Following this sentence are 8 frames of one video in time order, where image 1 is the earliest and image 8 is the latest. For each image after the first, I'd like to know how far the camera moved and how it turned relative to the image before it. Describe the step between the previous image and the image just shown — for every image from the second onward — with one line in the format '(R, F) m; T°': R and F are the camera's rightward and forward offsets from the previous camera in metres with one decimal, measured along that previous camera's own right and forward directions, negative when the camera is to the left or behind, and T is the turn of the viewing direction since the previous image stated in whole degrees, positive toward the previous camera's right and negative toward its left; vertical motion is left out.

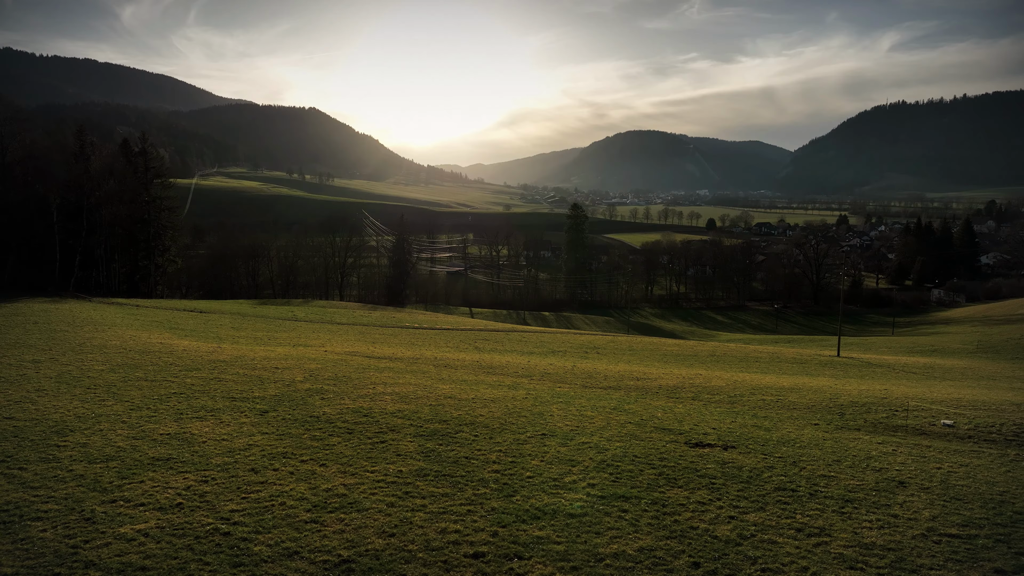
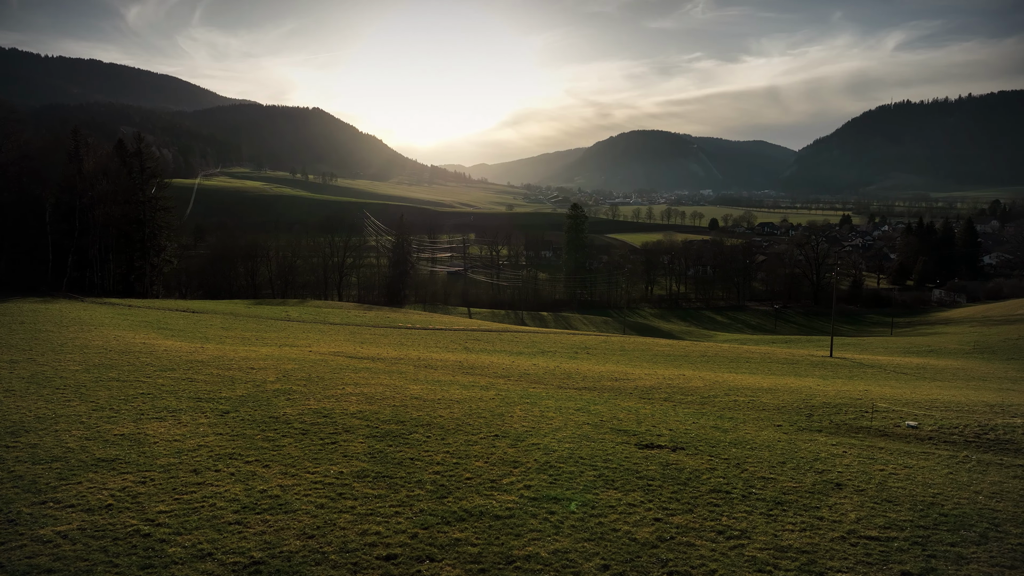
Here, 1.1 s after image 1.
(+1.3, 0.0) m; 0°
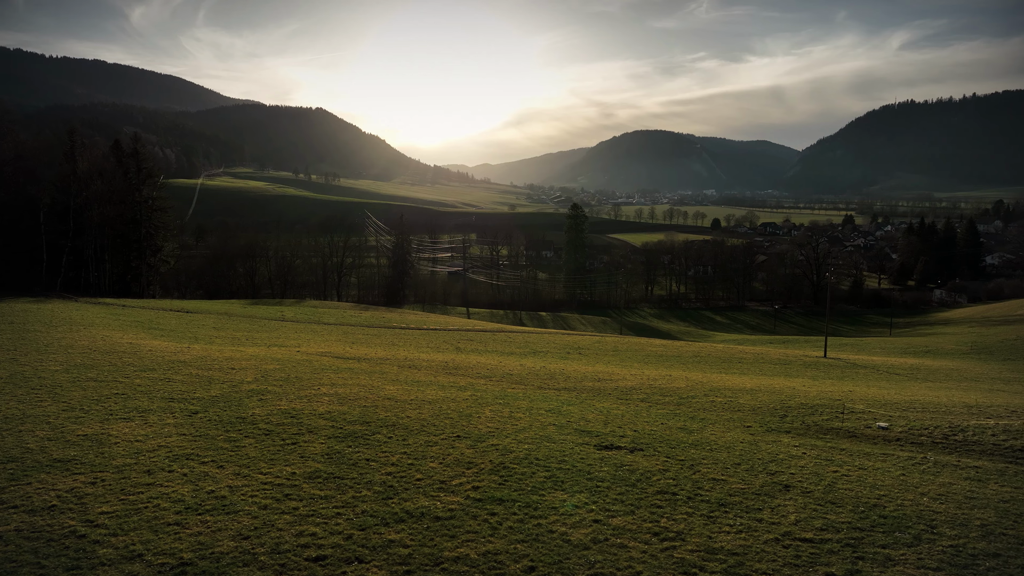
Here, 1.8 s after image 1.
(+1.0, 0.0) m; 0°
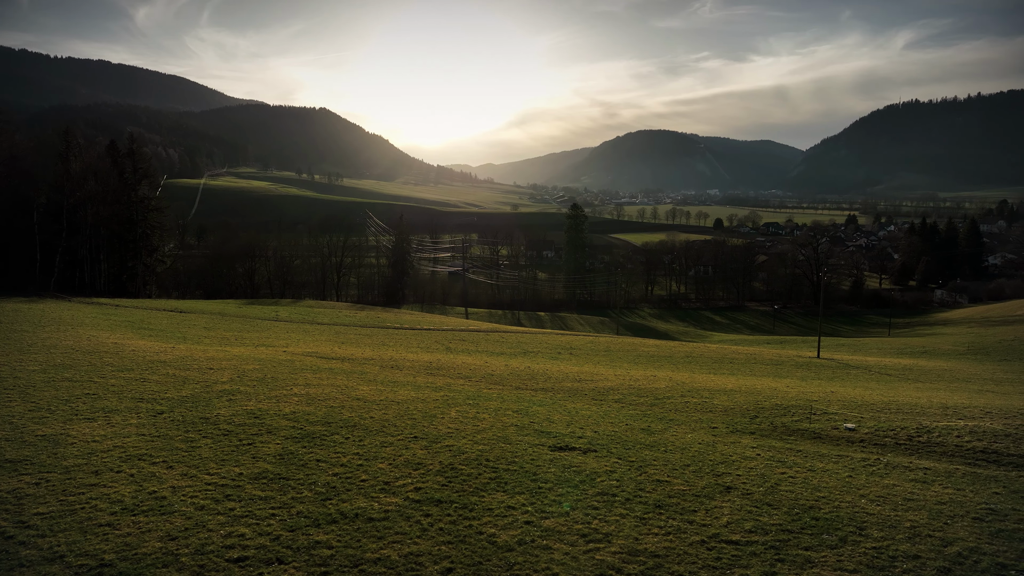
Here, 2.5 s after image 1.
(+1.1, 0.0) m; 0°
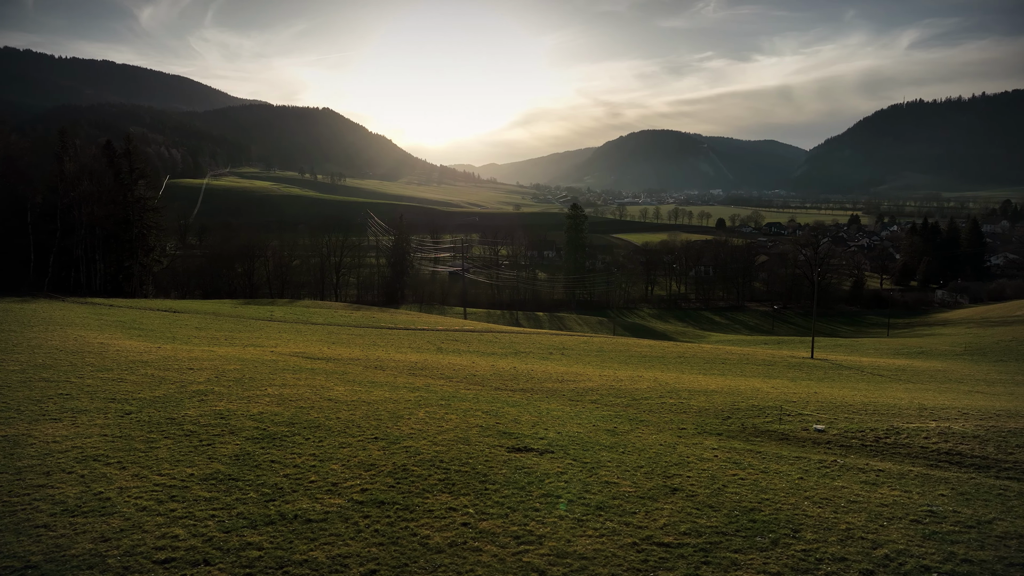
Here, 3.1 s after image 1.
(+1.1, 0.0) m; 0°
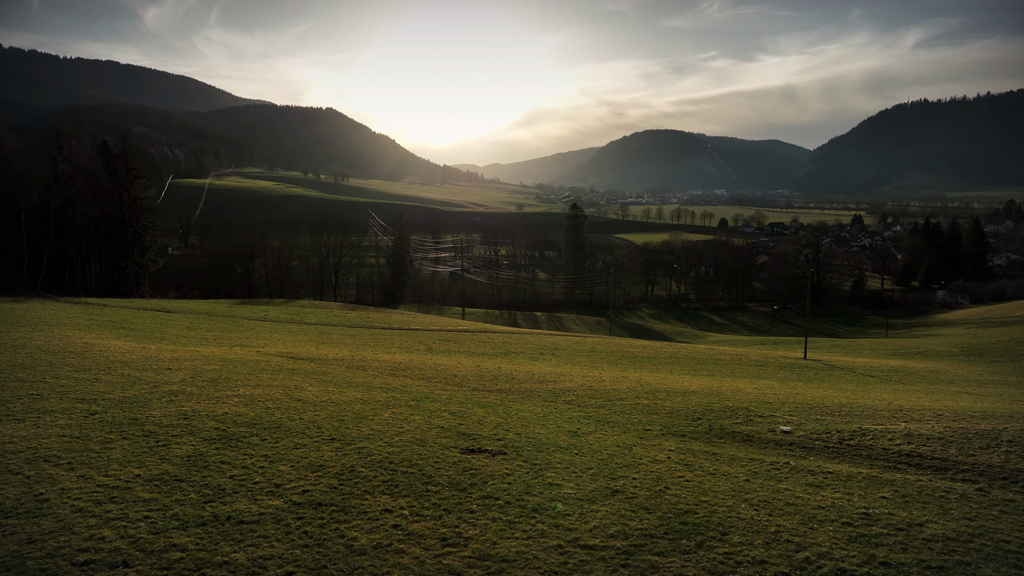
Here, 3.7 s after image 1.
(+1.2, 0.0) m; 0°
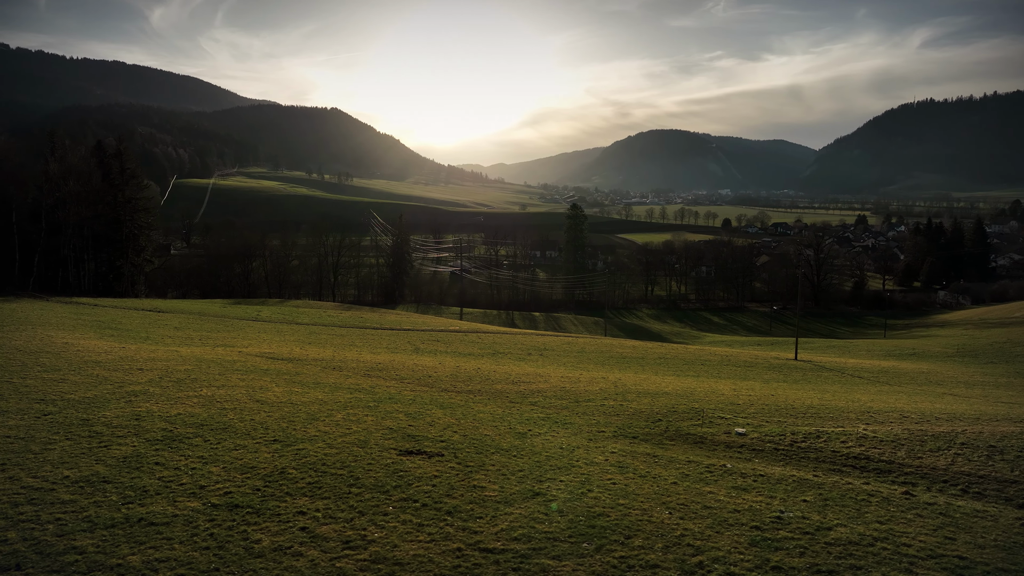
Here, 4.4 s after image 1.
(+1.5, 0.0) m; 0°
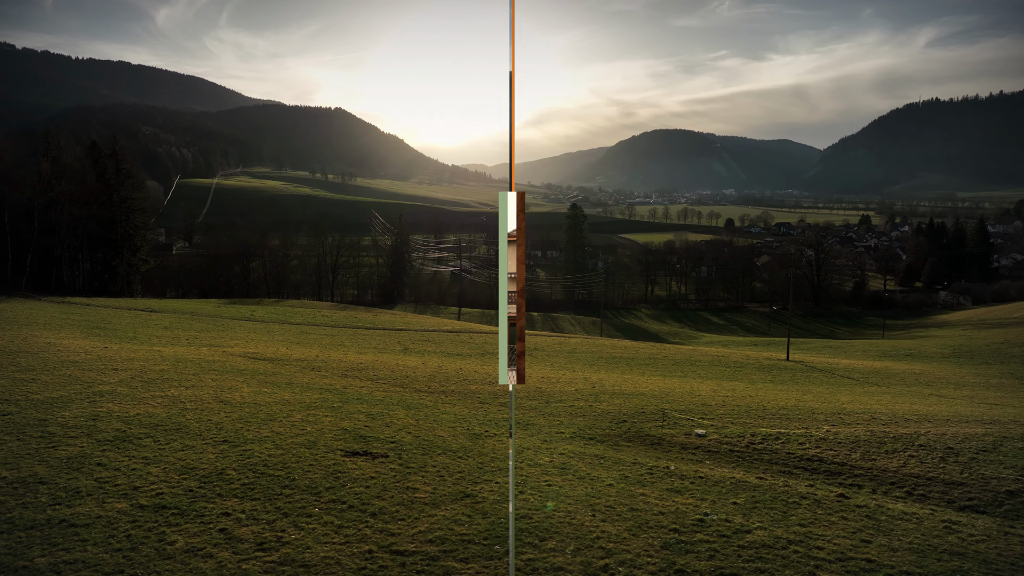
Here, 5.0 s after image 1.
(+1.3, 0.0) m; 0°
